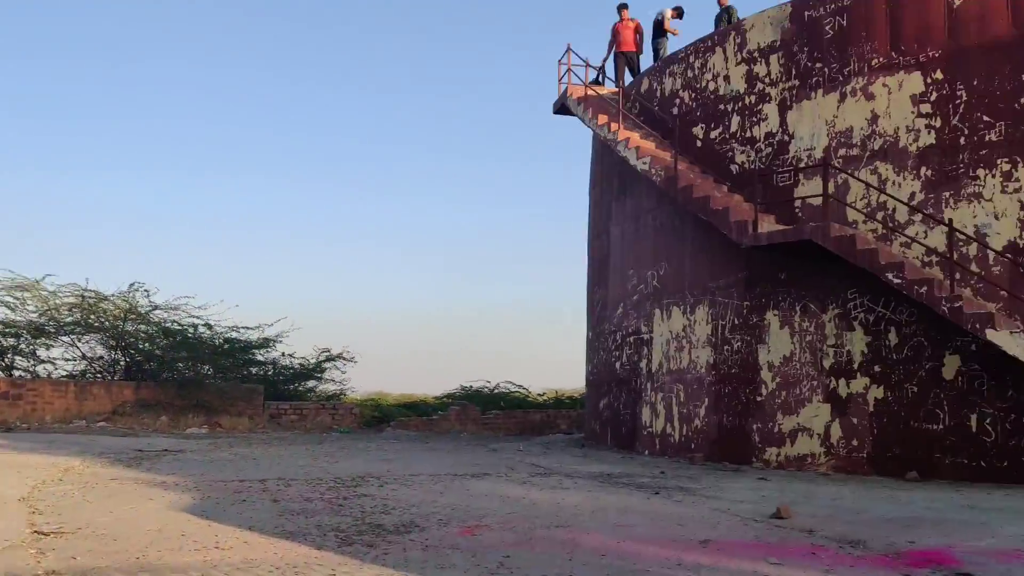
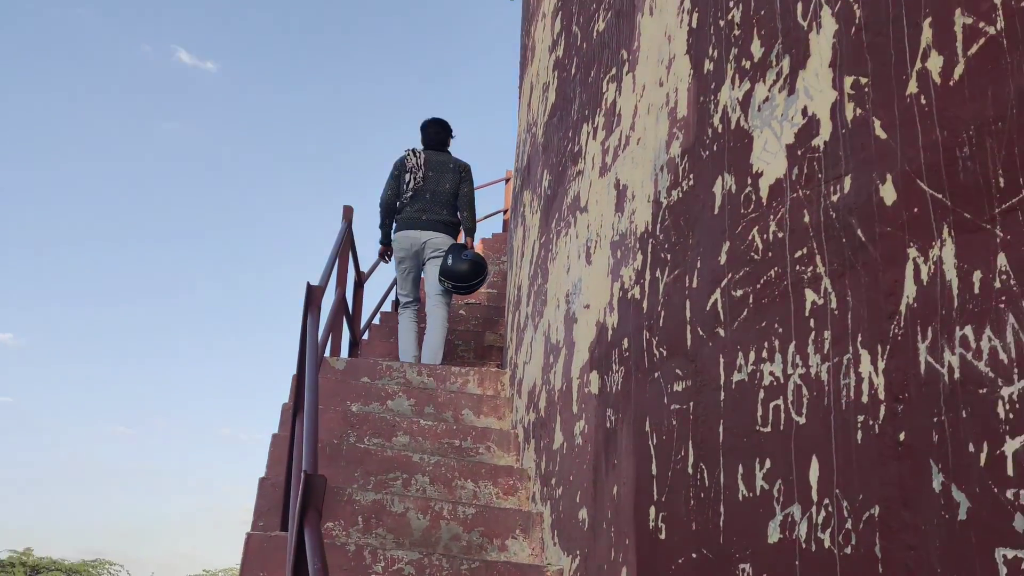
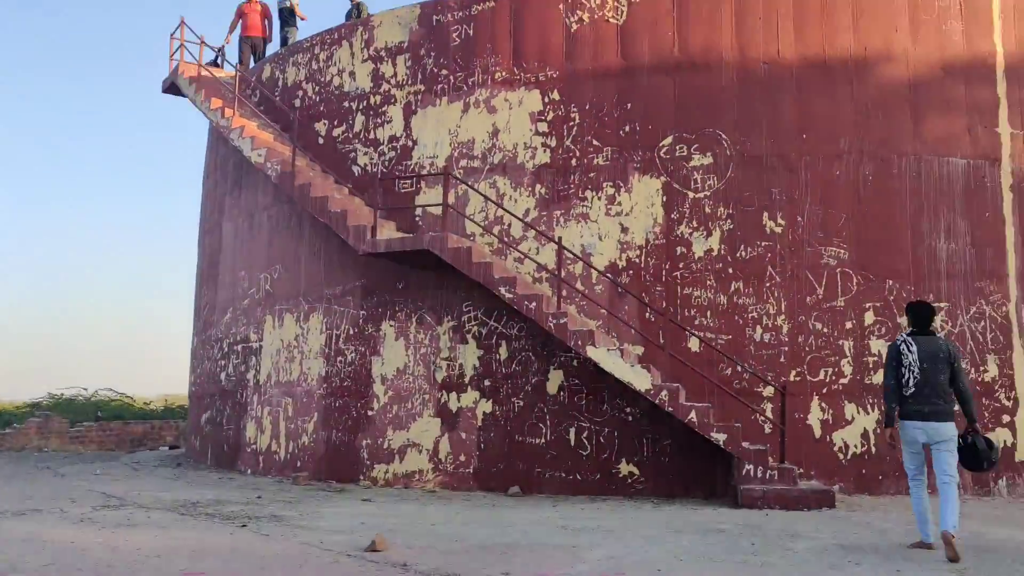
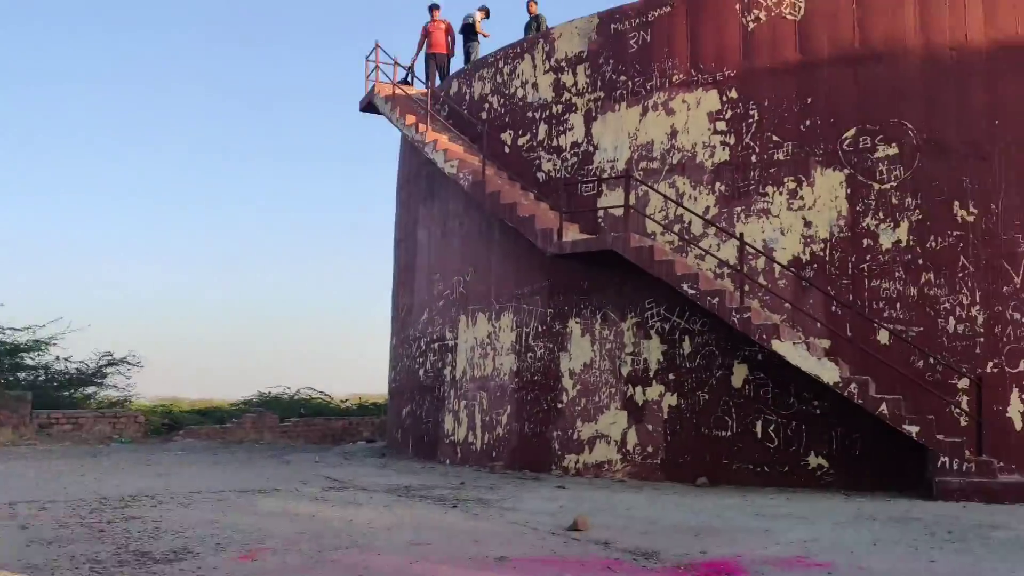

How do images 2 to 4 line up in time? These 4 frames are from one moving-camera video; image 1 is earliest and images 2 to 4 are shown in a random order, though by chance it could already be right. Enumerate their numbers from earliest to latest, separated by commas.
4, 3, 2
